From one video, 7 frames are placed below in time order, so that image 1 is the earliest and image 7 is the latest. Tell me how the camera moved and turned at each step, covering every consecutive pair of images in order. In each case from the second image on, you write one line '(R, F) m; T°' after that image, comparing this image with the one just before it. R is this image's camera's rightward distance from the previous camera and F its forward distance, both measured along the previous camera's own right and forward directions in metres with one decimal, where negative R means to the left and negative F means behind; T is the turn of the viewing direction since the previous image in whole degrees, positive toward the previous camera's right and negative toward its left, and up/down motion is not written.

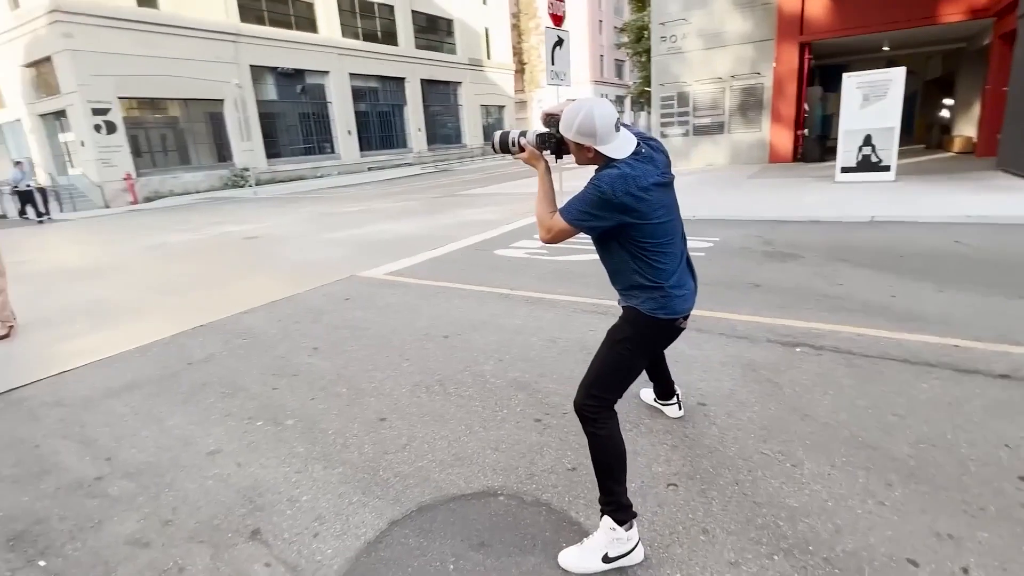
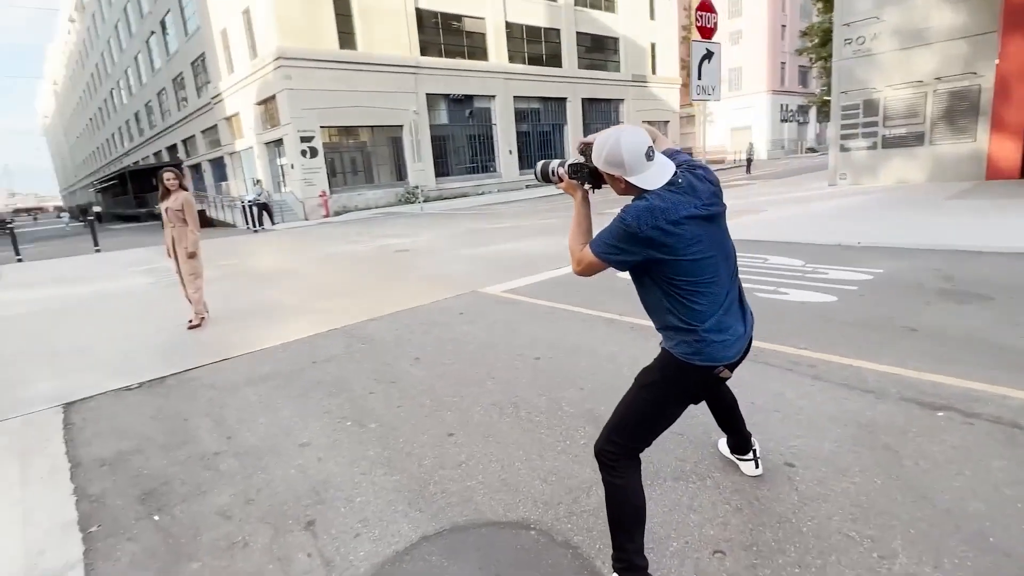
(+0.5, +0.1) m; -17°
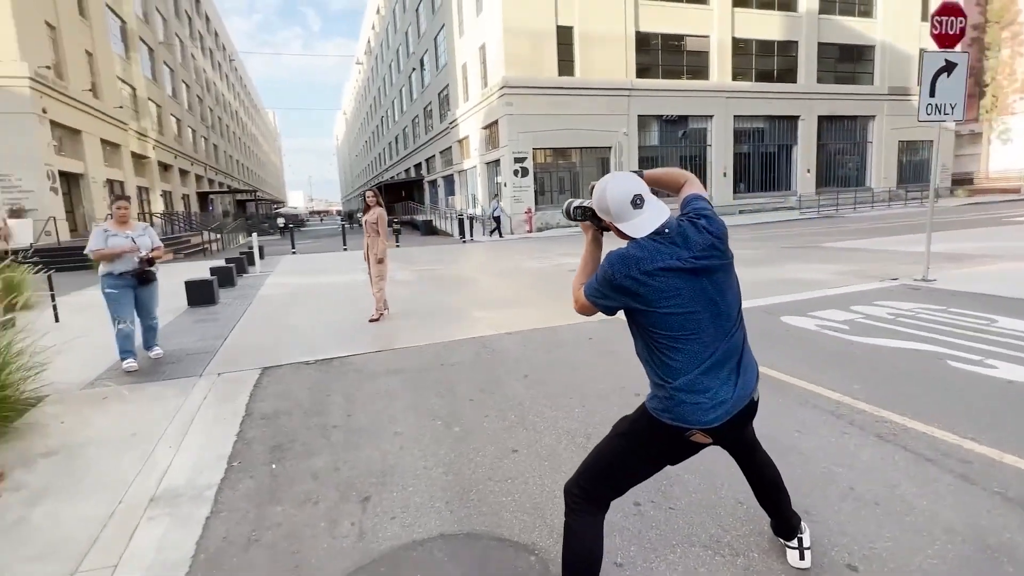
(+0.8, 0.0) m; -22°
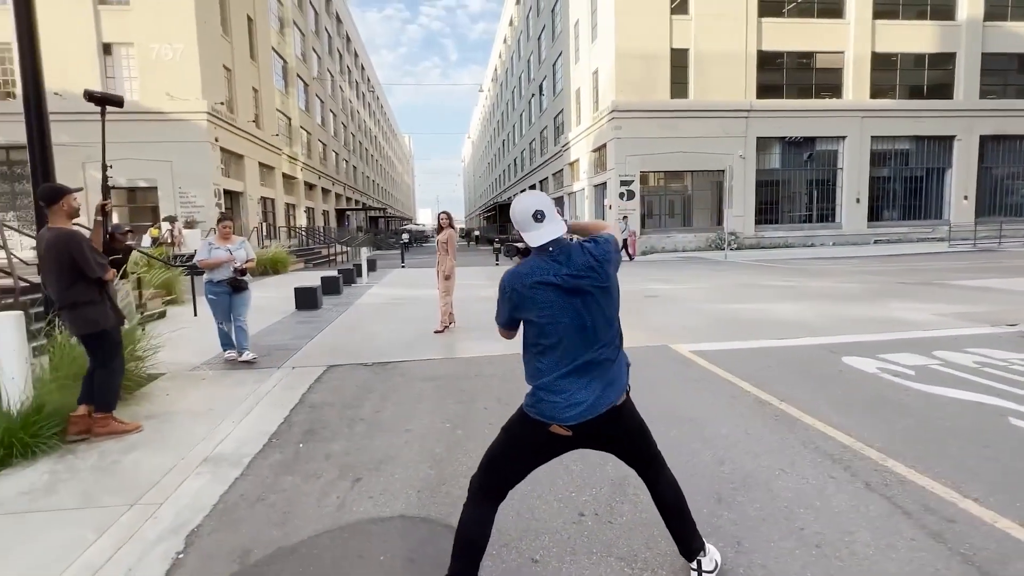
(+0.9, -0.3) m; -12°
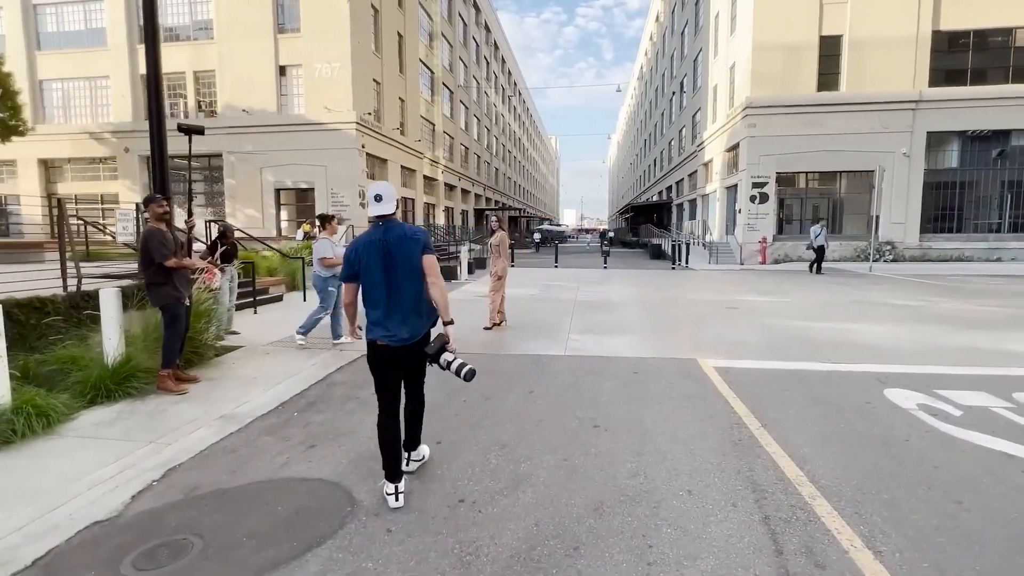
(+1.5, -0.1) m; -15°
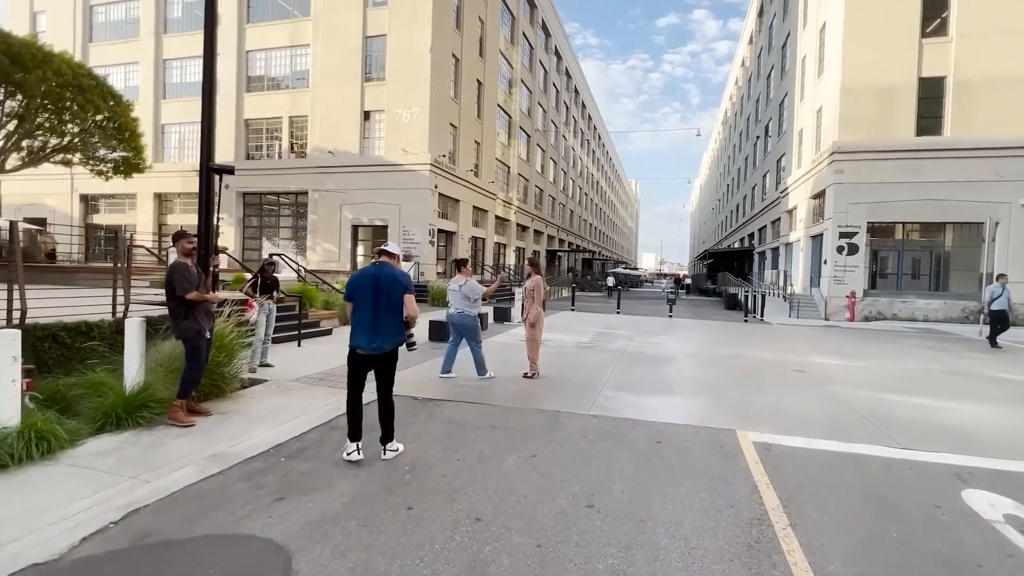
(+0.6, +0.4) m; -8°
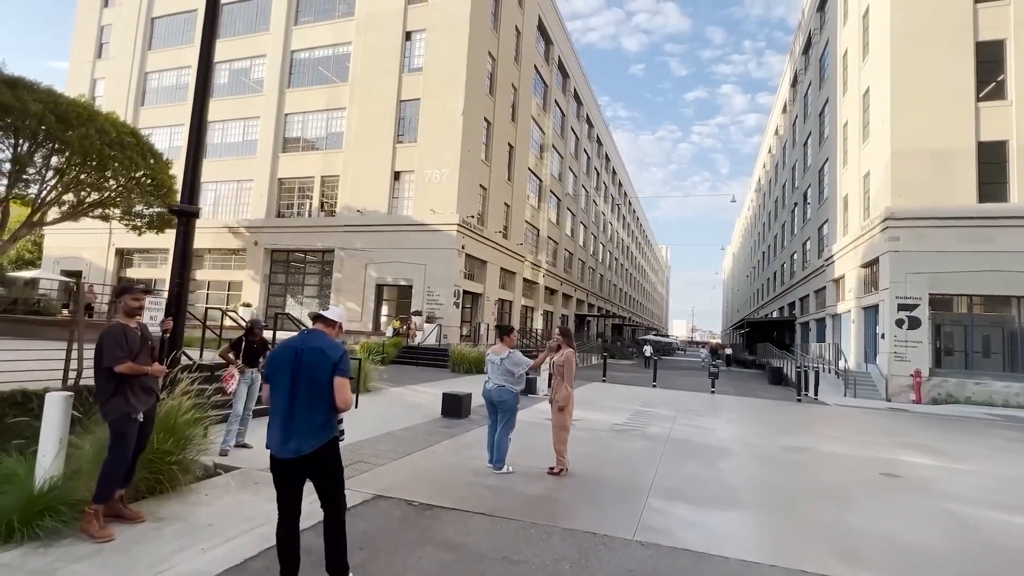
(0.0, +1.3) m; -3°
